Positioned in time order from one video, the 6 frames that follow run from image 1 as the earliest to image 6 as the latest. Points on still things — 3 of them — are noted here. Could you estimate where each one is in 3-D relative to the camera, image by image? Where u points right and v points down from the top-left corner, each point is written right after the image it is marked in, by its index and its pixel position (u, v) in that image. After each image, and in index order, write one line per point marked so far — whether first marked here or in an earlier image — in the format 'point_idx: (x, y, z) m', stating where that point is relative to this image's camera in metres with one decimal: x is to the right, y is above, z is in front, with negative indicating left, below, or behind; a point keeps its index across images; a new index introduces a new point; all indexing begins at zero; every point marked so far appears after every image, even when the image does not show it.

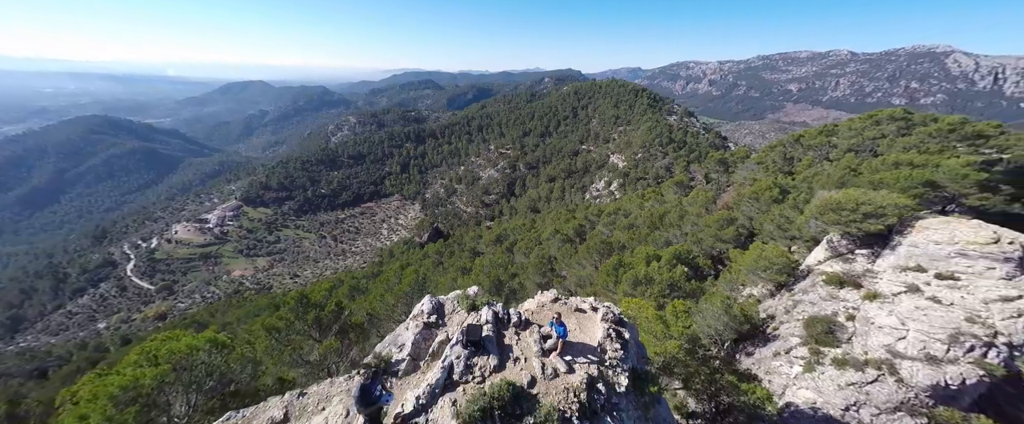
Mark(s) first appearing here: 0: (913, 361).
0: (+15.5, -5.6, +13.1) m
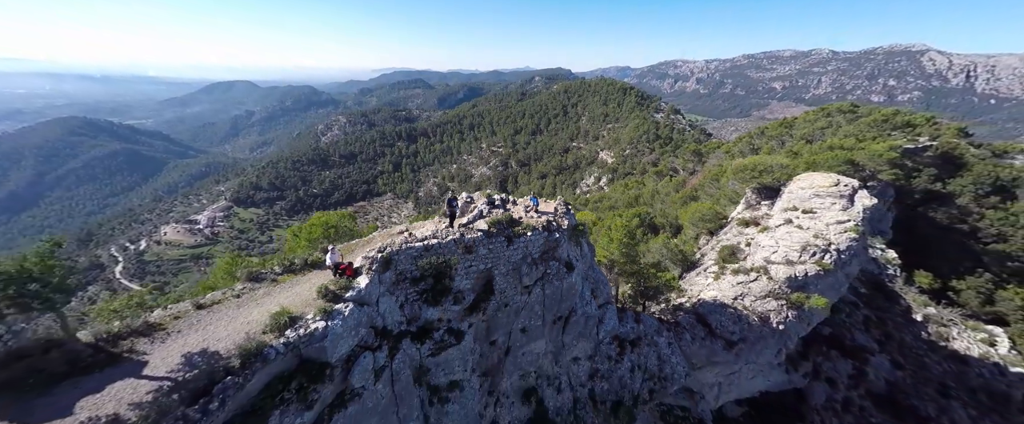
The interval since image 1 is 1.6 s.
0: (+15.3, -3.0, +19.0) m
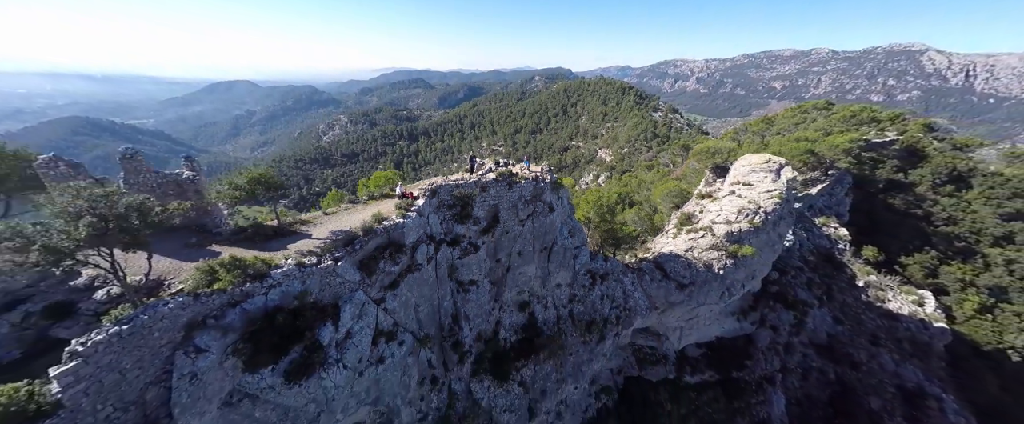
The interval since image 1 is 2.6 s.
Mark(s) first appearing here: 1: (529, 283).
0: (+15.2, -1.0, +23.9) m
1: (+1.0, -3.7, +17.6) m
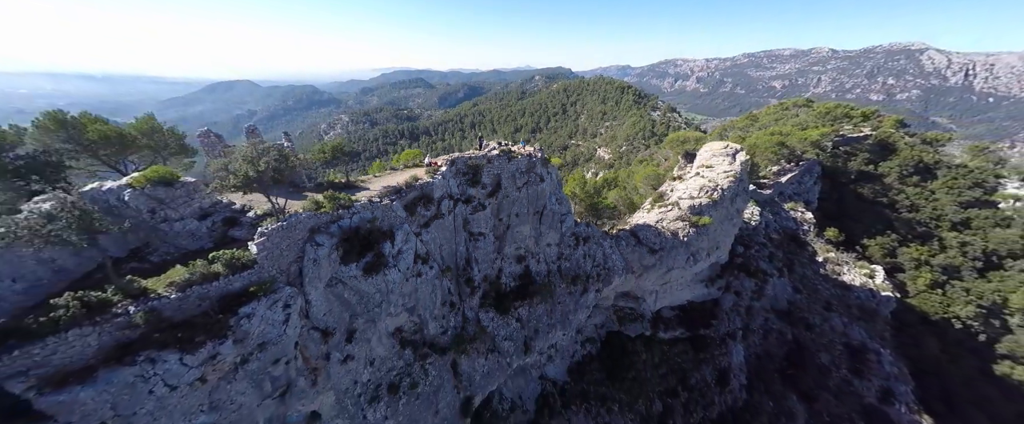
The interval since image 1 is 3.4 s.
0: (+15.2, +0.8, +28.4) m
1: (+0.9, -1.9, +22.1) m
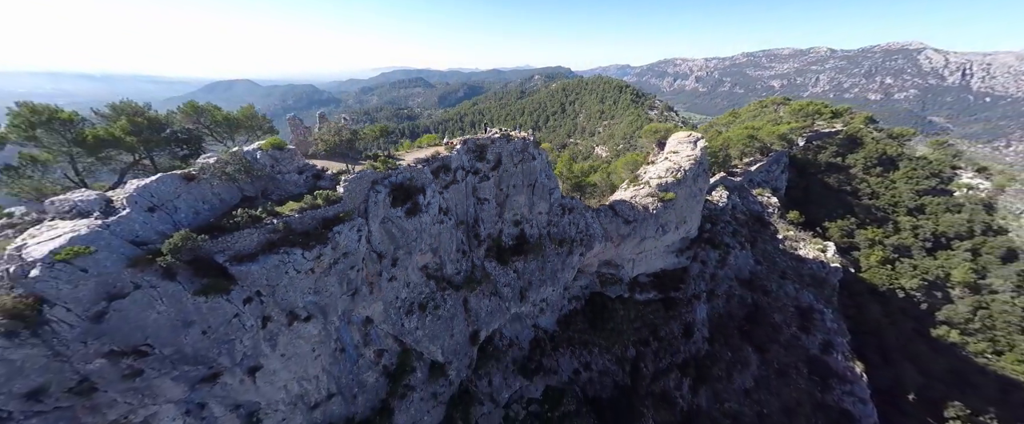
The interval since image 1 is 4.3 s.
0: (+15.0, +3.0, +33.9) m
1: (+0.7, +0.3, +27.6) m
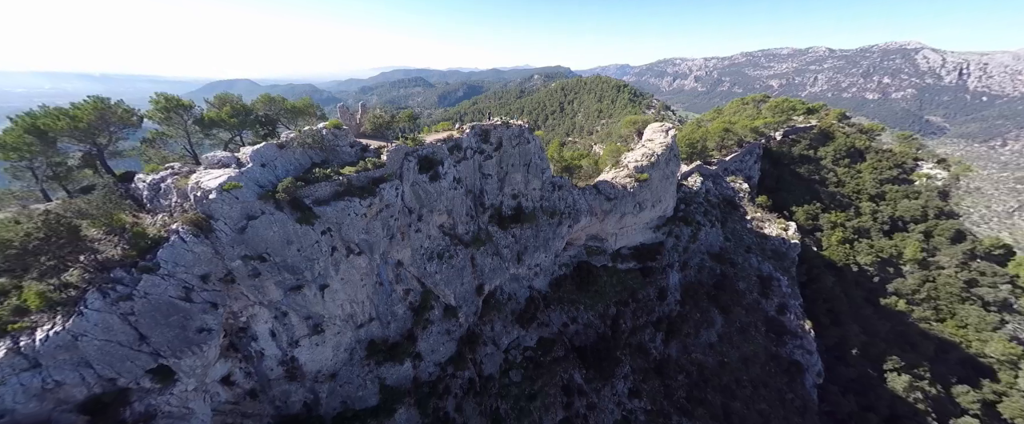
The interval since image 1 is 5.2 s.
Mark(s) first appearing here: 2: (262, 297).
0: (+14.9, +5.5, +39.6) m
1: (+0.6, +2.7, +33.3) m
2: (-14.1, -4.8, +18.6) m
